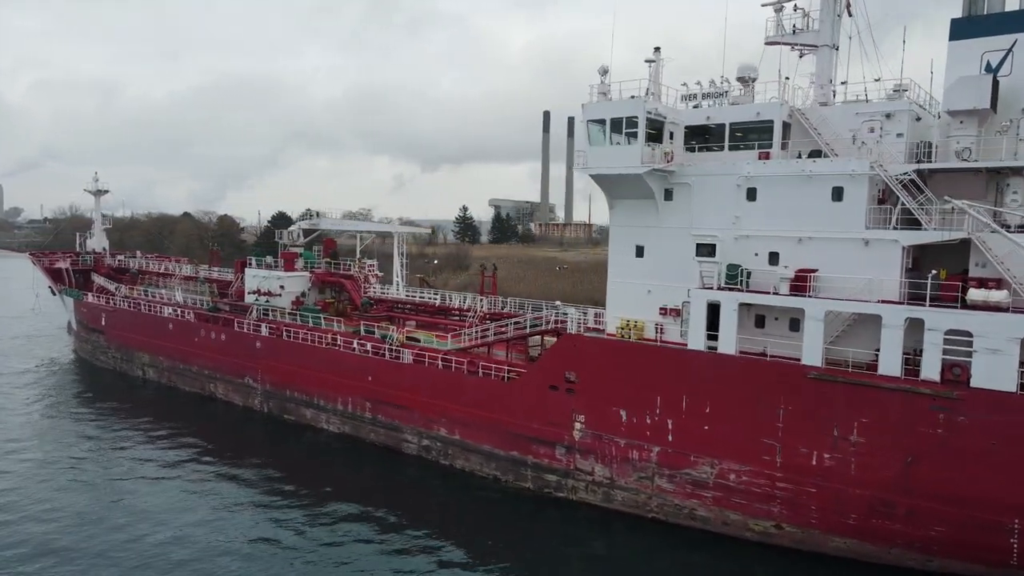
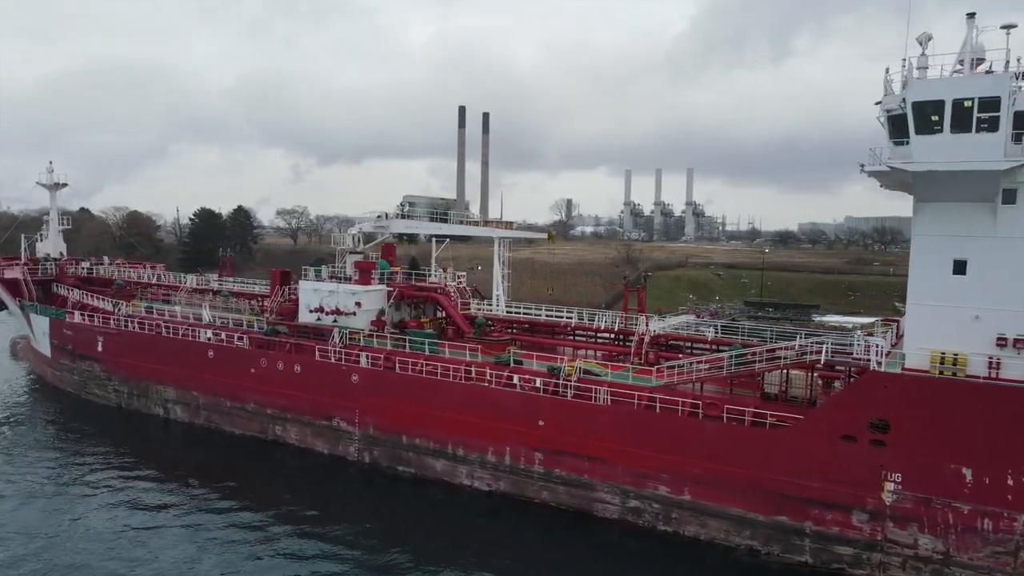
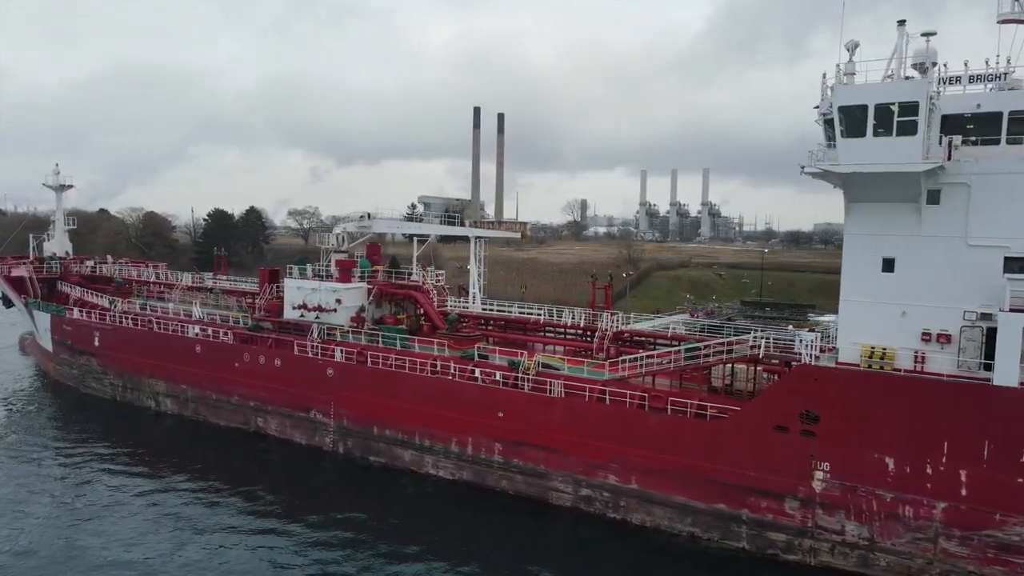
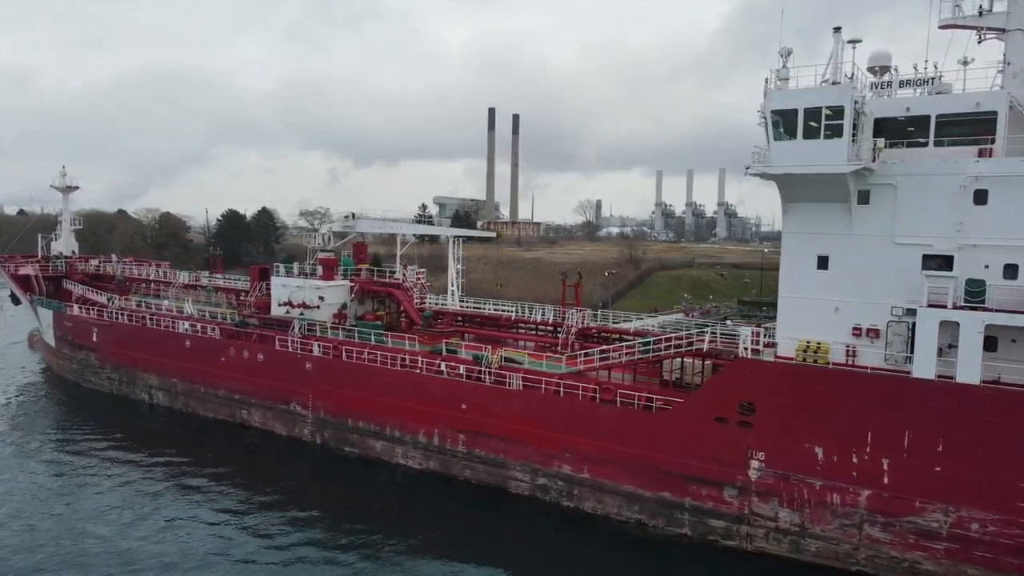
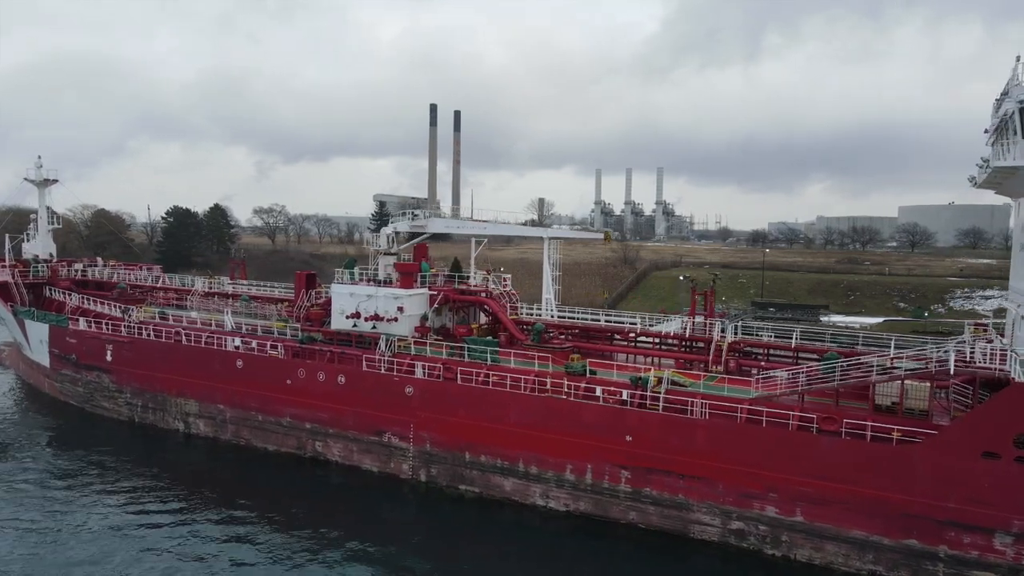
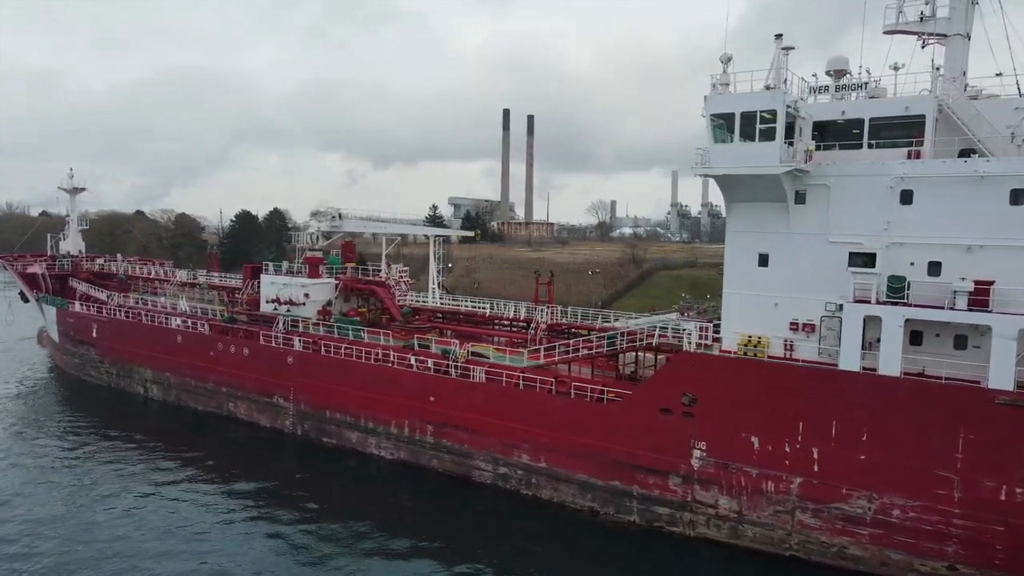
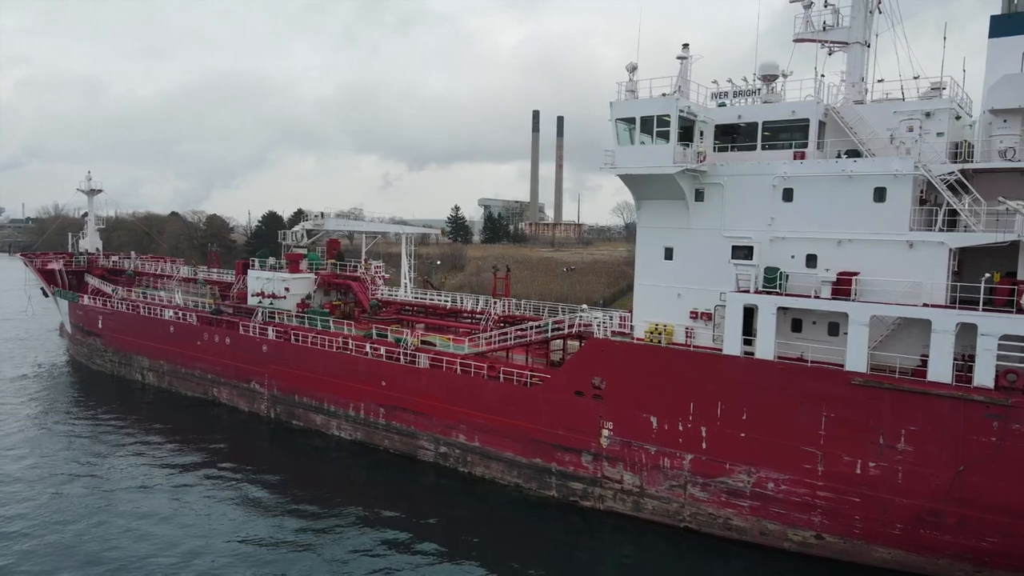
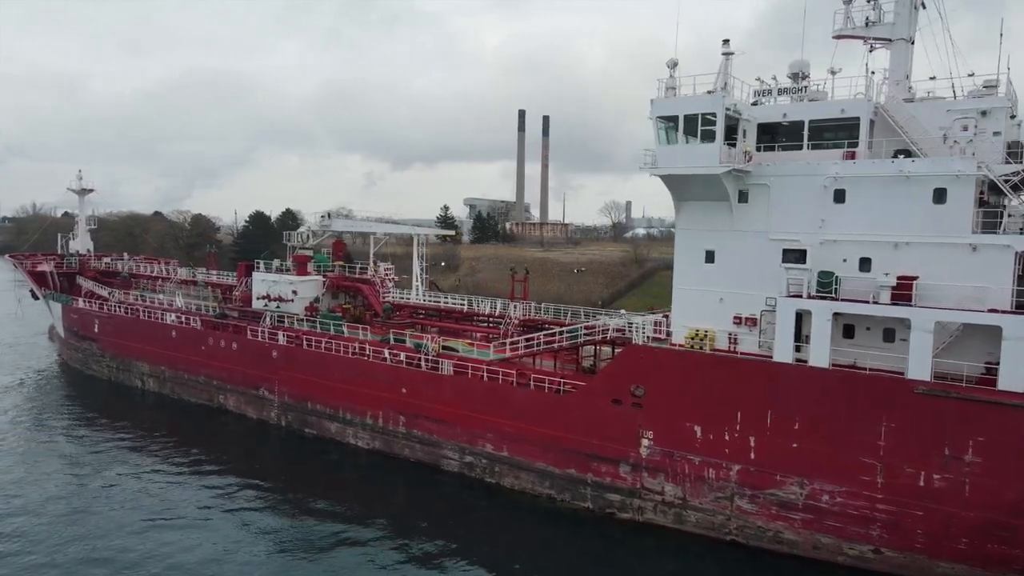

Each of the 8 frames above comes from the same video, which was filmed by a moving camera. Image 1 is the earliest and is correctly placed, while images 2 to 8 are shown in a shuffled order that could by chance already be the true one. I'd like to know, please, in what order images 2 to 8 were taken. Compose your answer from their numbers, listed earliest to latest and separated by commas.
7, 8, 6, 4, 3, 2, 5
